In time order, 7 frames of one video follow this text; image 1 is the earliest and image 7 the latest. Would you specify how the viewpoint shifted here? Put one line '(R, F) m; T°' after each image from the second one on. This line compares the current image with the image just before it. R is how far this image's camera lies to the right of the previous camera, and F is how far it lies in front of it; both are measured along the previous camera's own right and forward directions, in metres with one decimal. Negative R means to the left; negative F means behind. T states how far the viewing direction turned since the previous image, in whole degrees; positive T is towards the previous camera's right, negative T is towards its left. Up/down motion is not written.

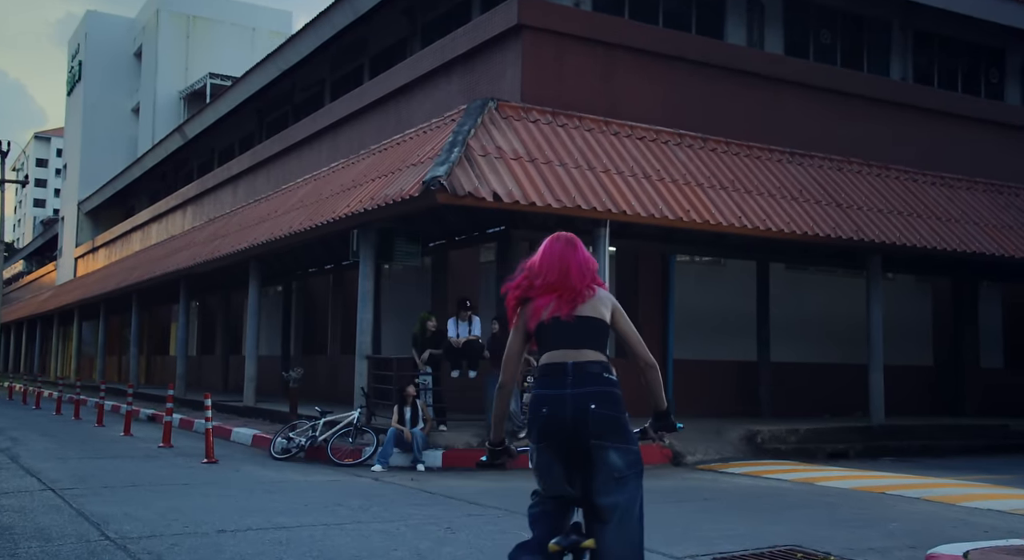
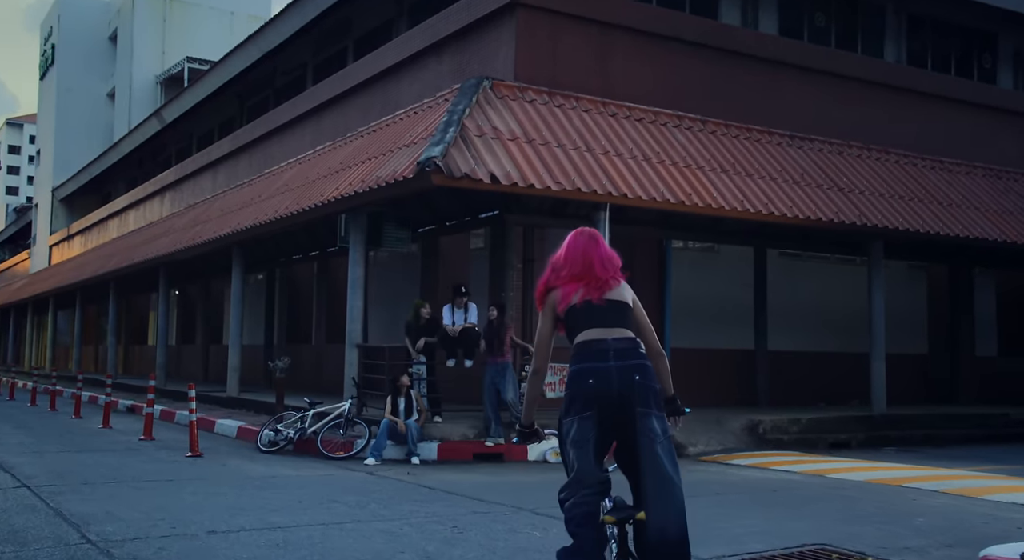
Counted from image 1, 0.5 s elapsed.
(-0.2, +0.5) m; +1°
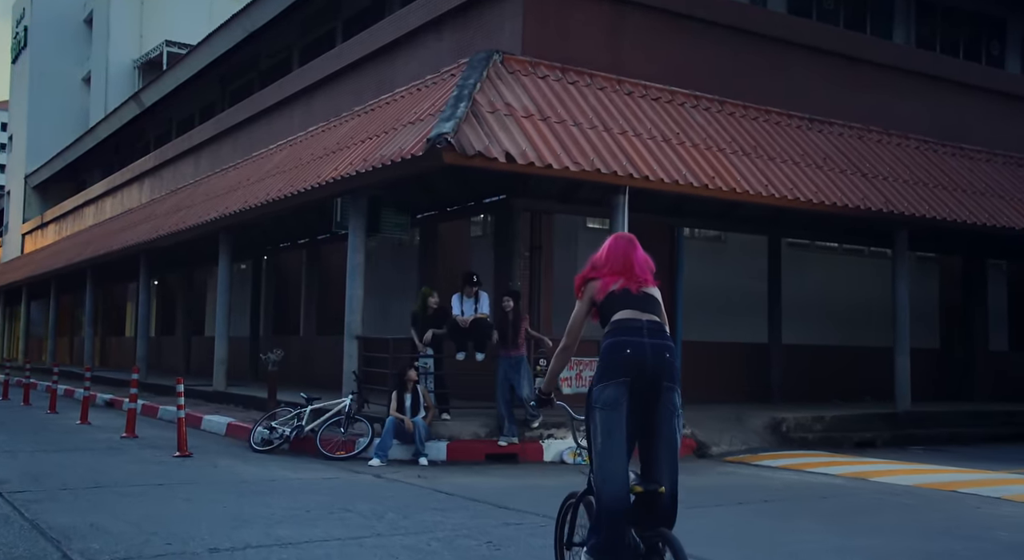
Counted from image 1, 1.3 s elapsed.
(-0.4, +0.9) m; +1°
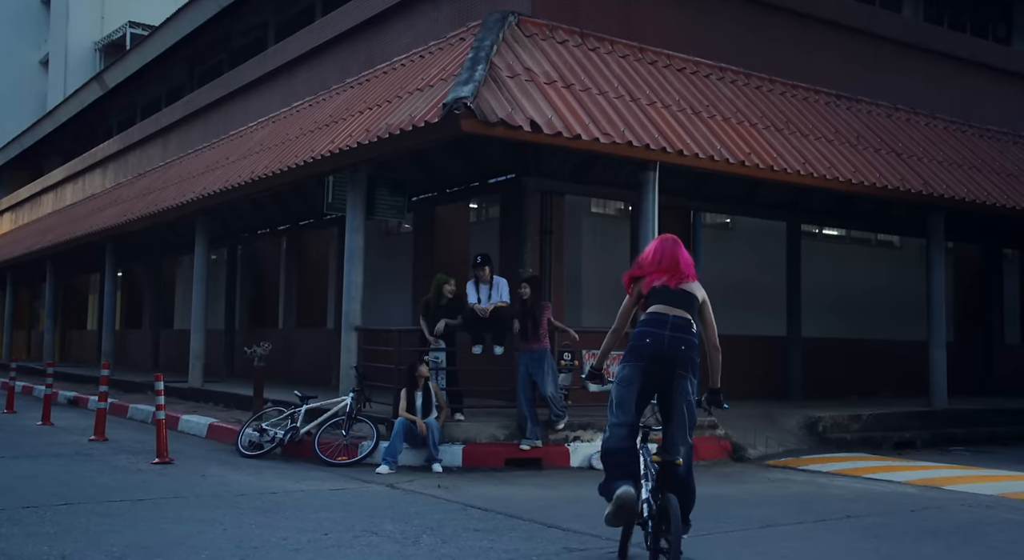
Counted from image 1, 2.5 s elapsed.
(-0.6, +1.3) m; +2°
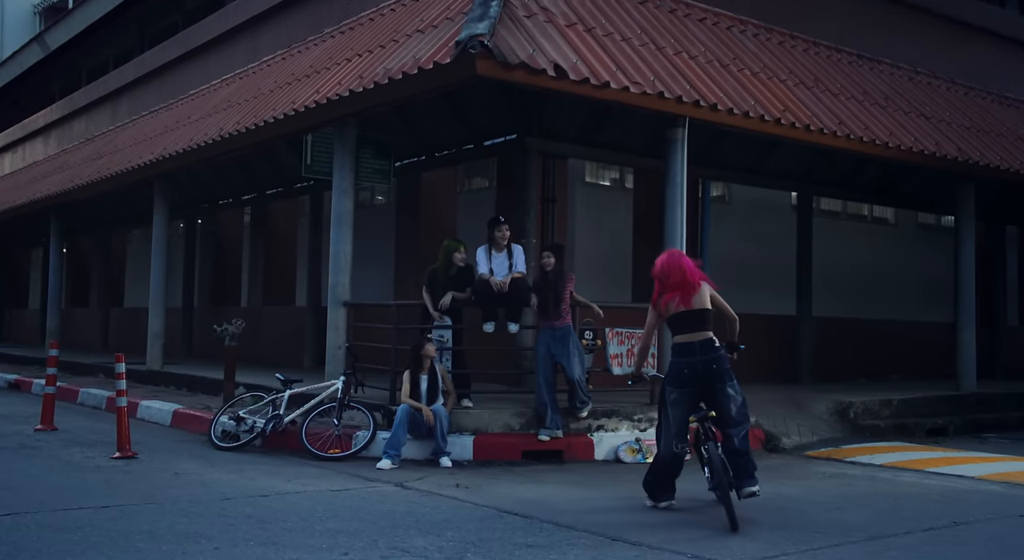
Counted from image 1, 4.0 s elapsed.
(-0.6, +1.4) m; +3°
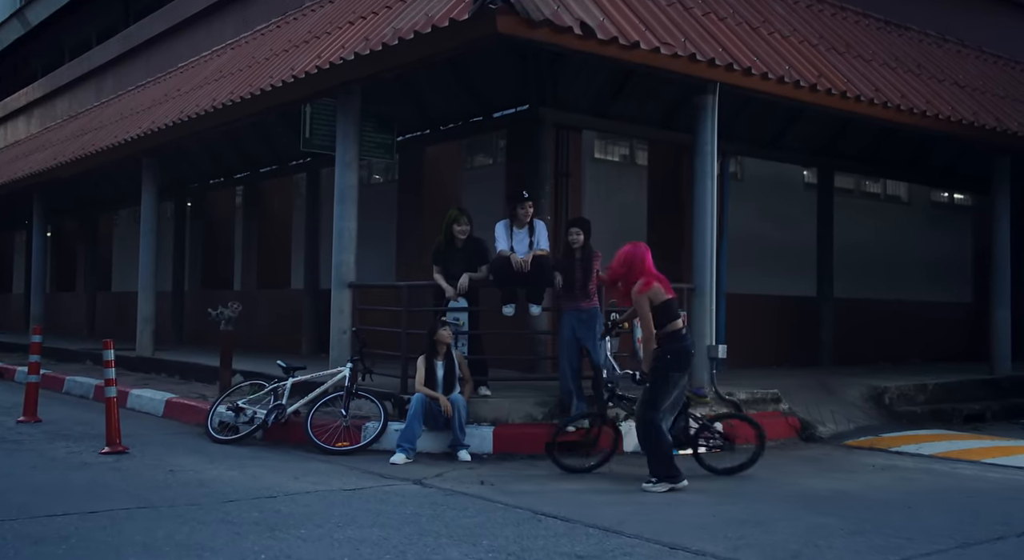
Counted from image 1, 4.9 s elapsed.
(-0.3, +0.7) m; +1°
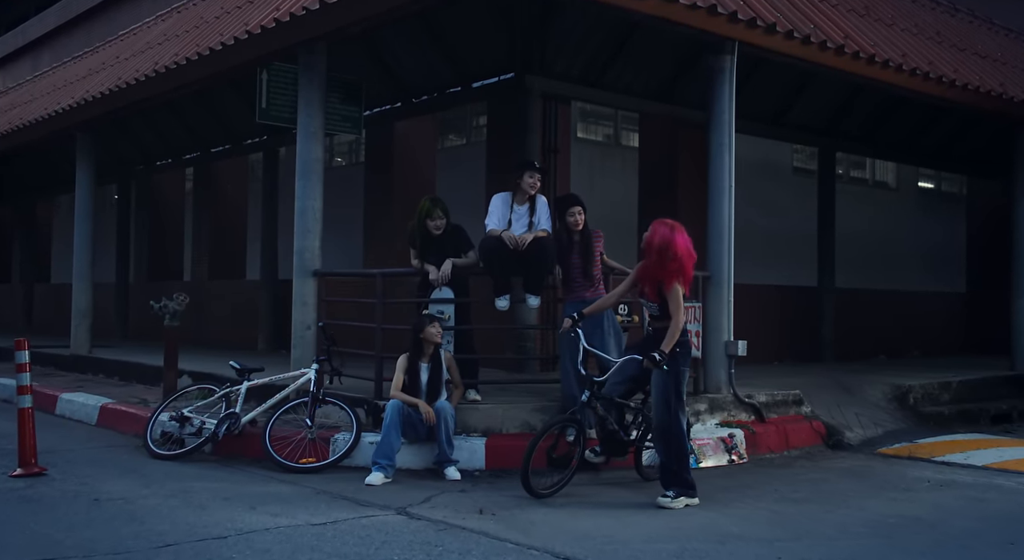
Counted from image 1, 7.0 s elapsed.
(-0.3, +1.3) m; +2°
